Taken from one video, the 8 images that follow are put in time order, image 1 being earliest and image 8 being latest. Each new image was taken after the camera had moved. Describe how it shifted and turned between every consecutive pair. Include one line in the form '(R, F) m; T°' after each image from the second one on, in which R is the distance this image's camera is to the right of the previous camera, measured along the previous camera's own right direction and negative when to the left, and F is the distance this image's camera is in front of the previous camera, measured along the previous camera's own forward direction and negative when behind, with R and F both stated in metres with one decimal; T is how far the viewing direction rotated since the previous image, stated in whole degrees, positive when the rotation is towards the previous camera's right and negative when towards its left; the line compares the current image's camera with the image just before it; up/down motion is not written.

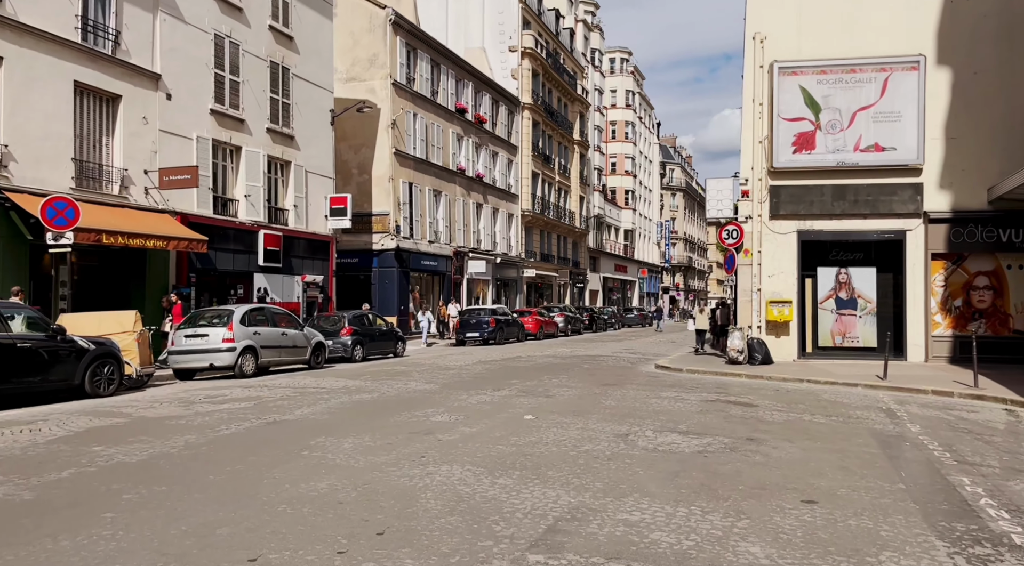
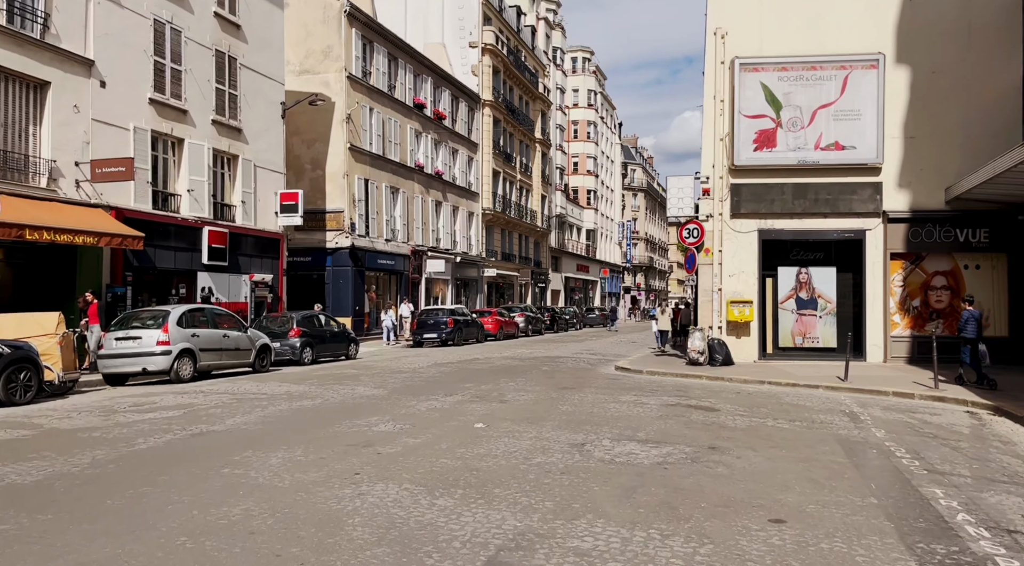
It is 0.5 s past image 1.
(+0.2, +0.6) m; +3°
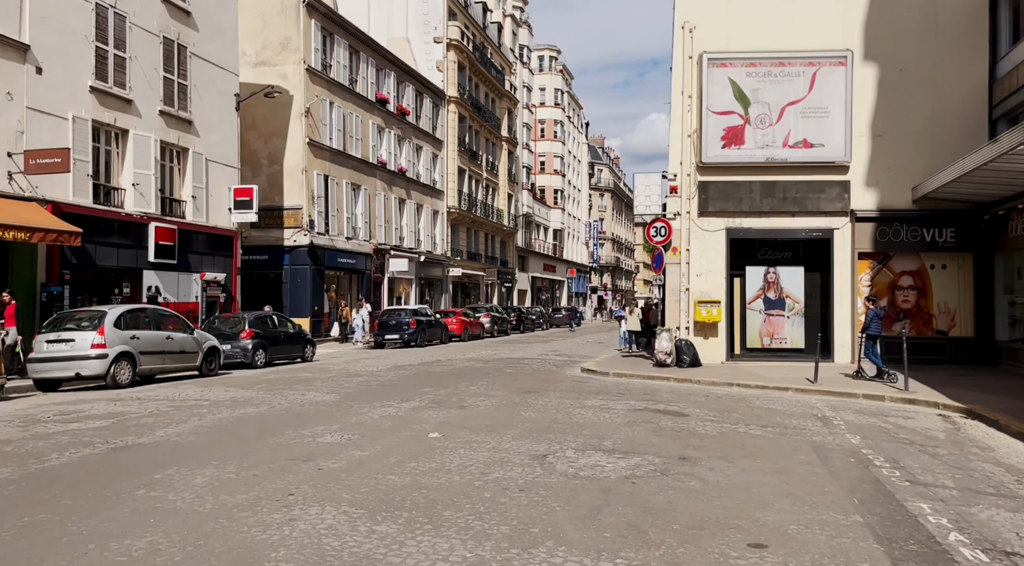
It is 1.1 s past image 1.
(+0.1, +0.7) m; +2°
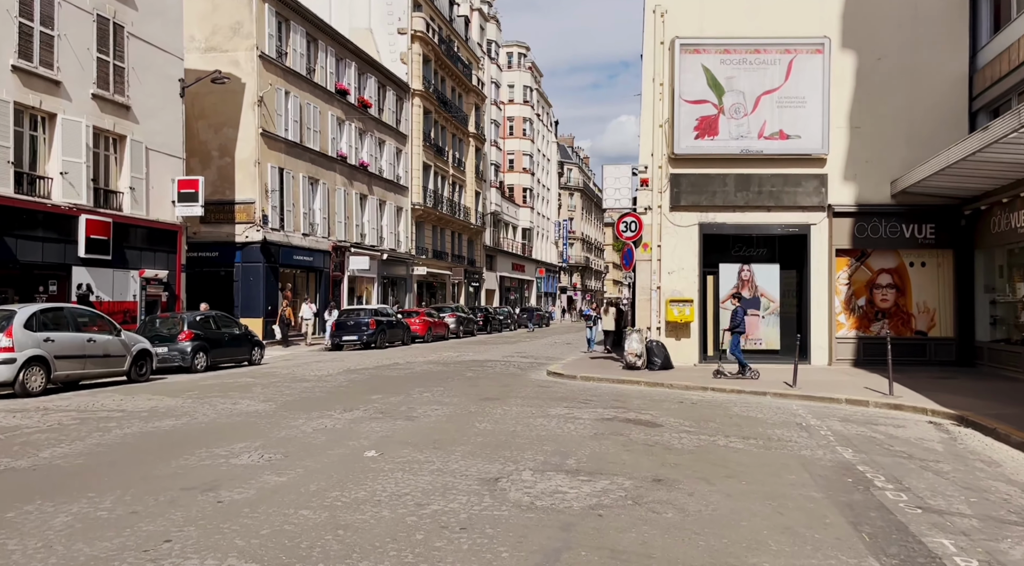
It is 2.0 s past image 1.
(+0.2, +1.2) m; +2°
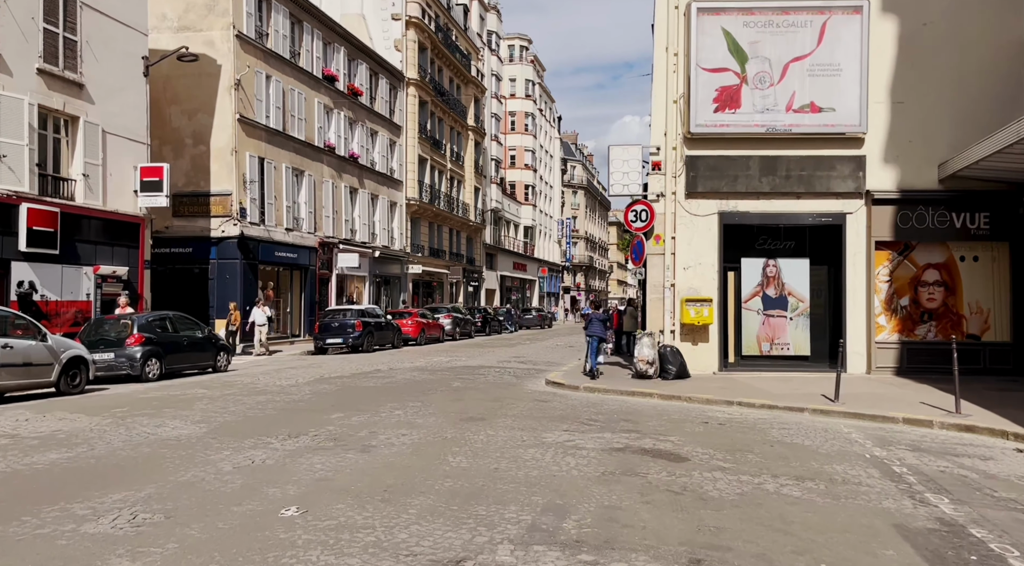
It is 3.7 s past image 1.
(+0.2, +2.3) m; 0°
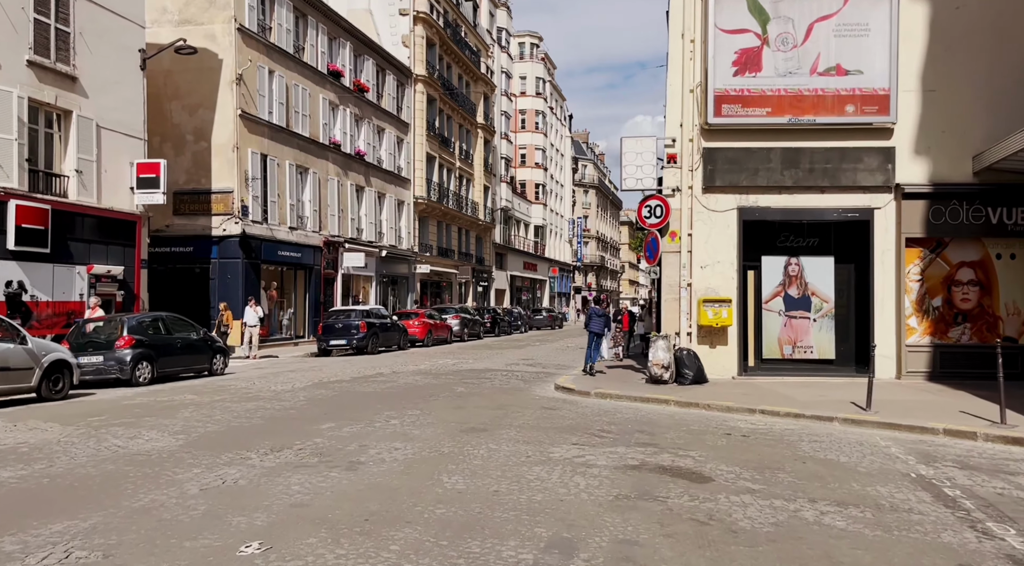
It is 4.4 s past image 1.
(+0.1, +0.8) m; -1°
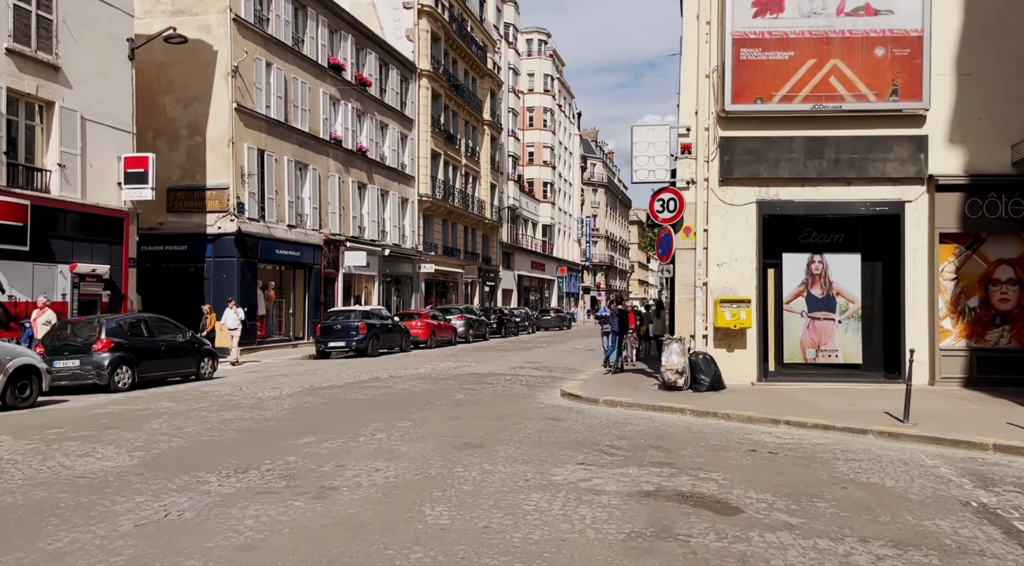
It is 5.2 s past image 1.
(+0.1, +1.0) m; -1°
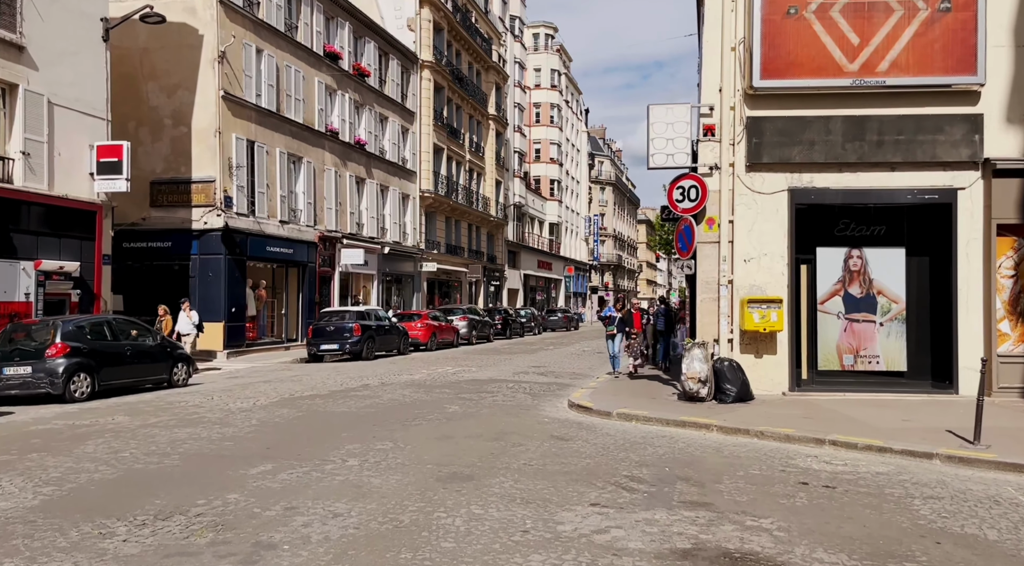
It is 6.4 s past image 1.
(+0.1, +1.6) m; 0°
